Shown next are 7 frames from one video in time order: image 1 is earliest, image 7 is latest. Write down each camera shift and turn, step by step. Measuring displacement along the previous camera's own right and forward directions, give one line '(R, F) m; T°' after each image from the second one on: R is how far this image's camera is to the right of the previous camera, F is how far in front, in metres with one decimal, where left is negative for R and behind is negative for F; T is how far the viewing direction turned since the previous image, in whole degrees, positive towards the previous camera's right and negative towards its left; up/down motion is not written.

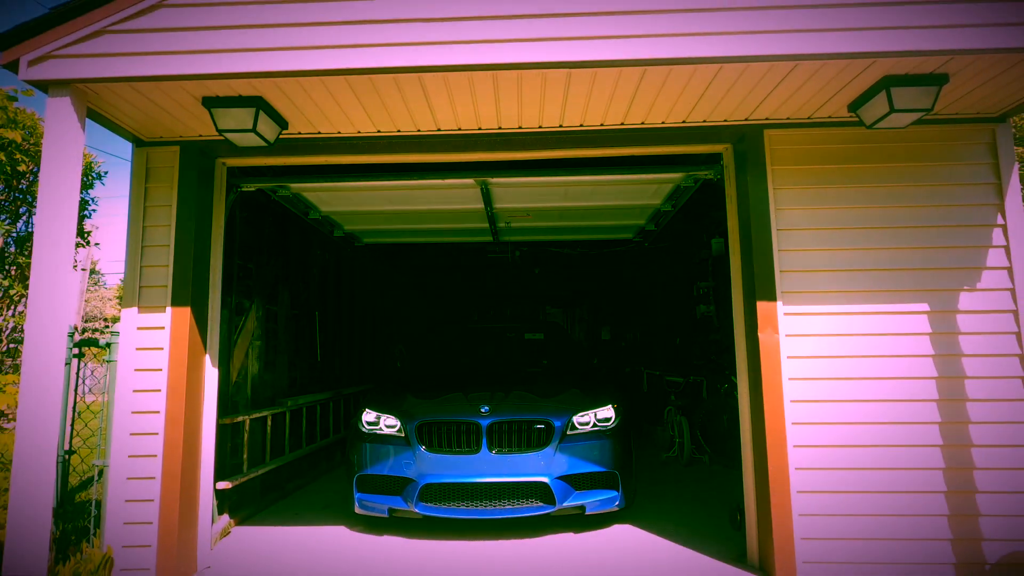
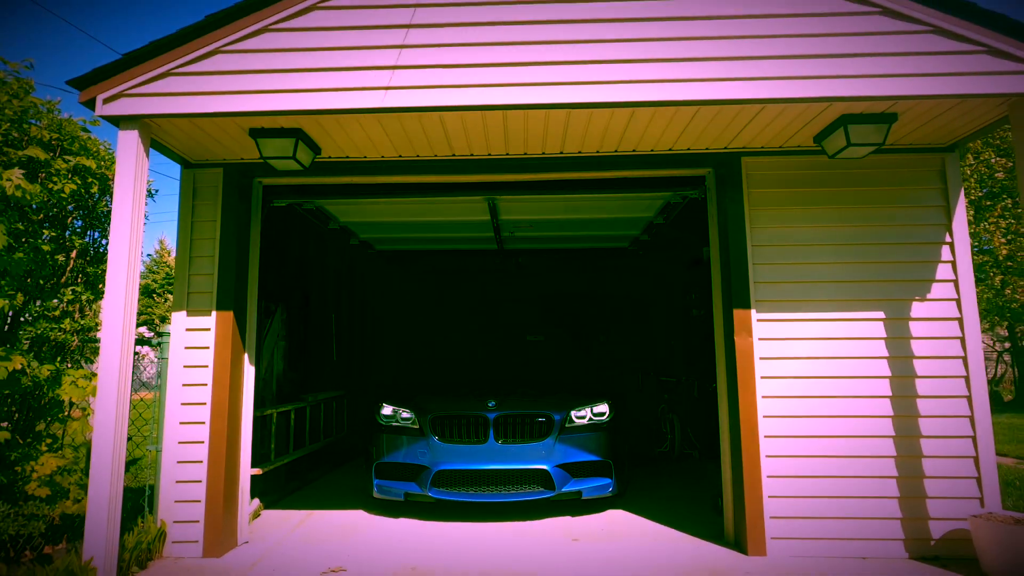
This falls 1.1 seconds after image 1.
(0.0, -0.4) m; 0°
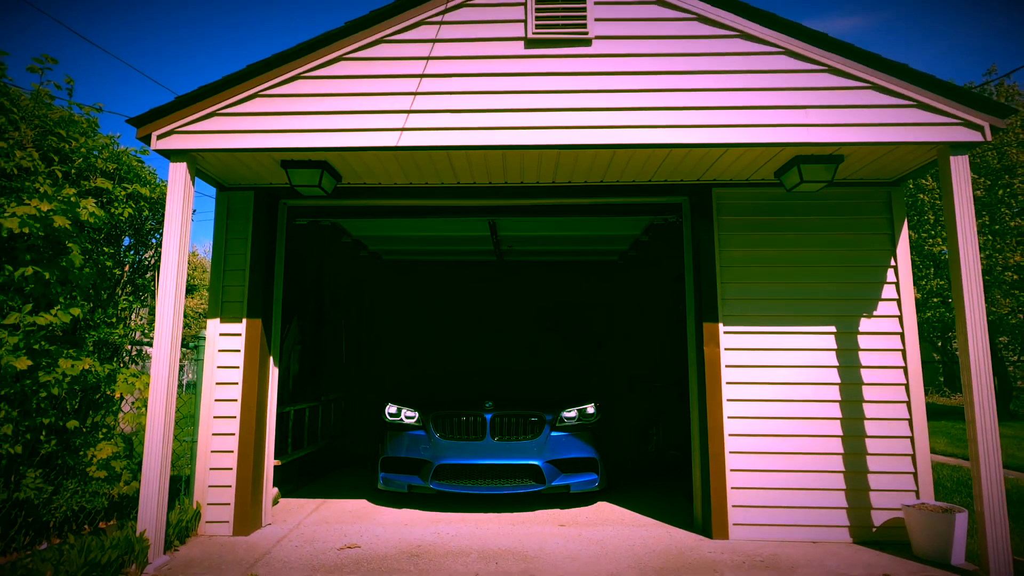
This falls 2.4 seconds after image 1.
(0.0, -0.5) m; 0°
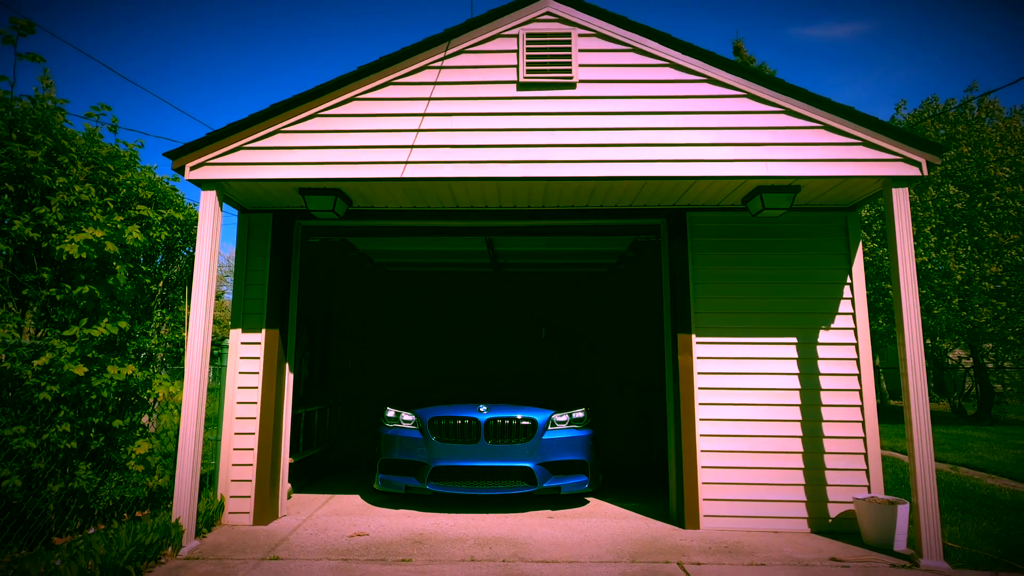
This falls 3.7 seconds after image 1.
(+0.1, -0.4) m; 0°
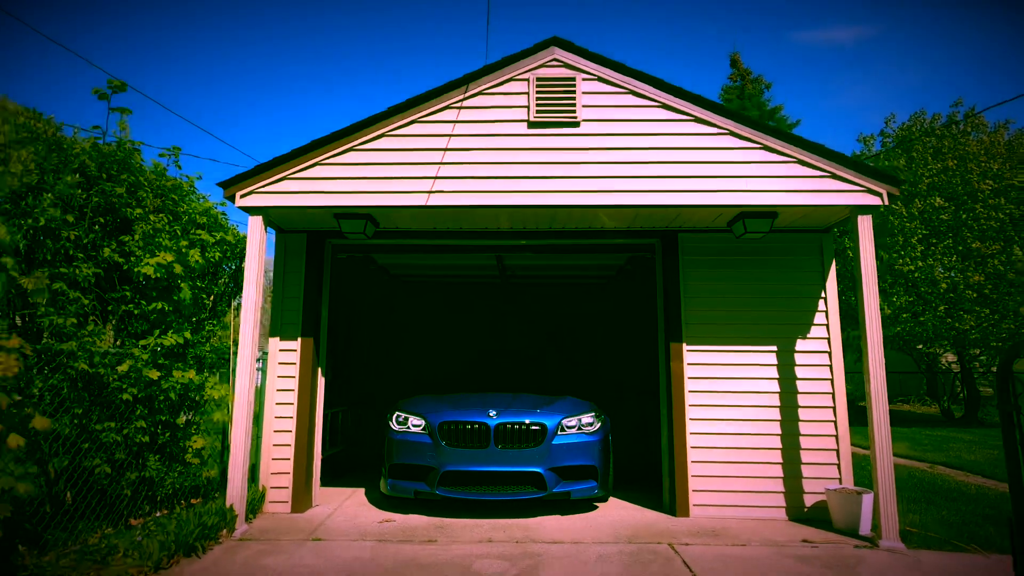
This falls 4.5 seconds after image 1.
(-0.1, -0.5) m; 0°
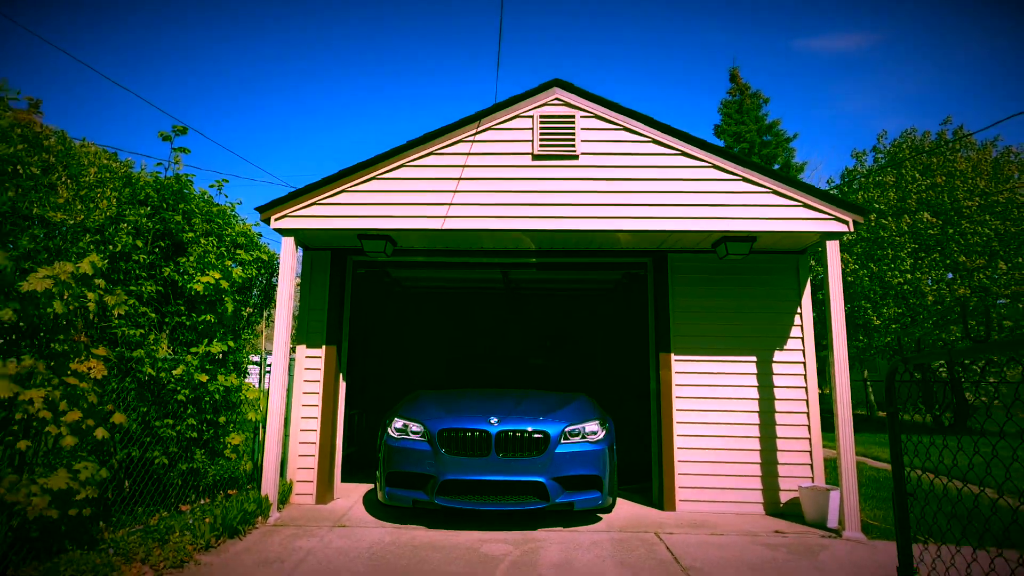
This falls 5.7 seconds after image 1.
(0.0, -0.5) m; 0°
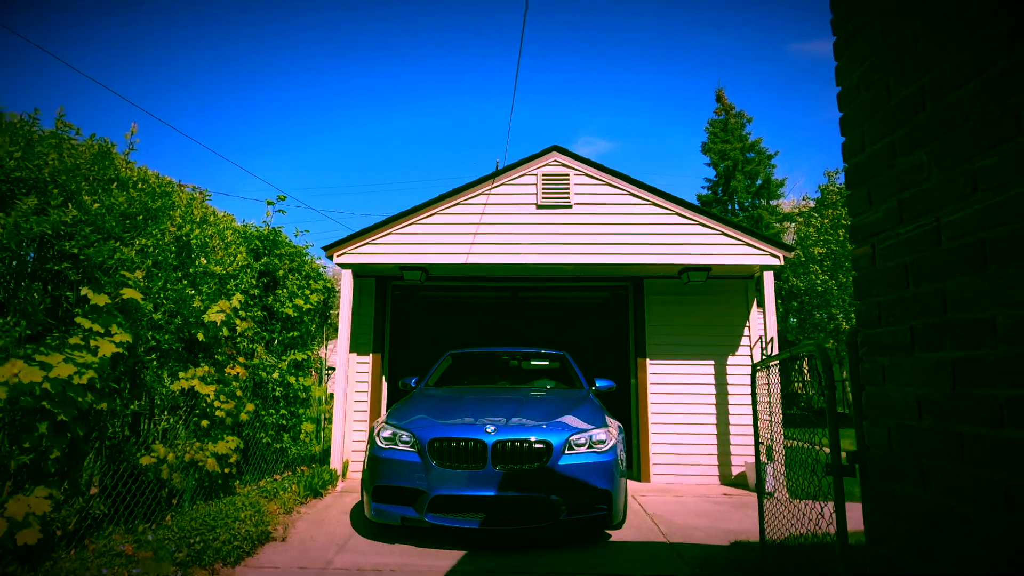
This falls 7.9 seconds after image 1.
(-0.1, -1.4) m; 0°
